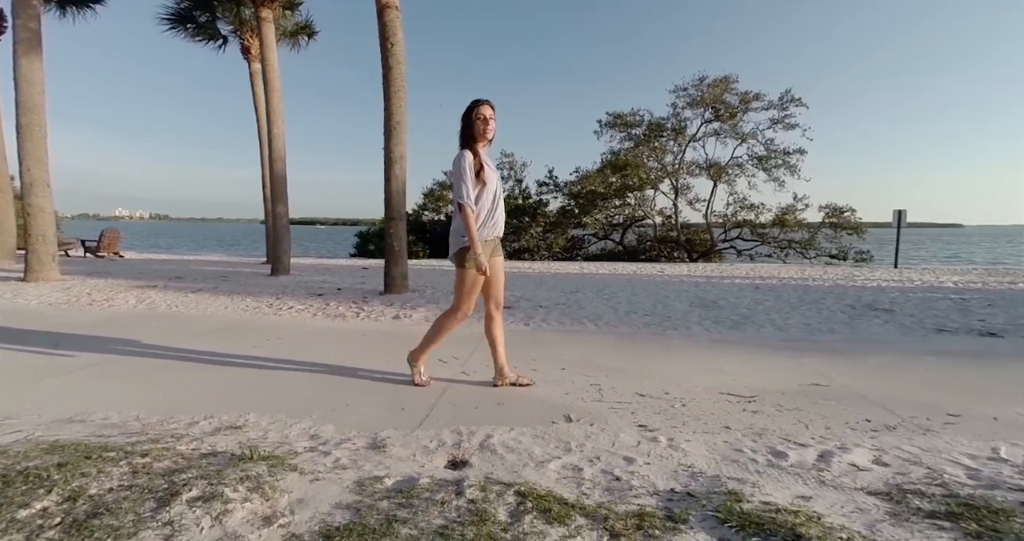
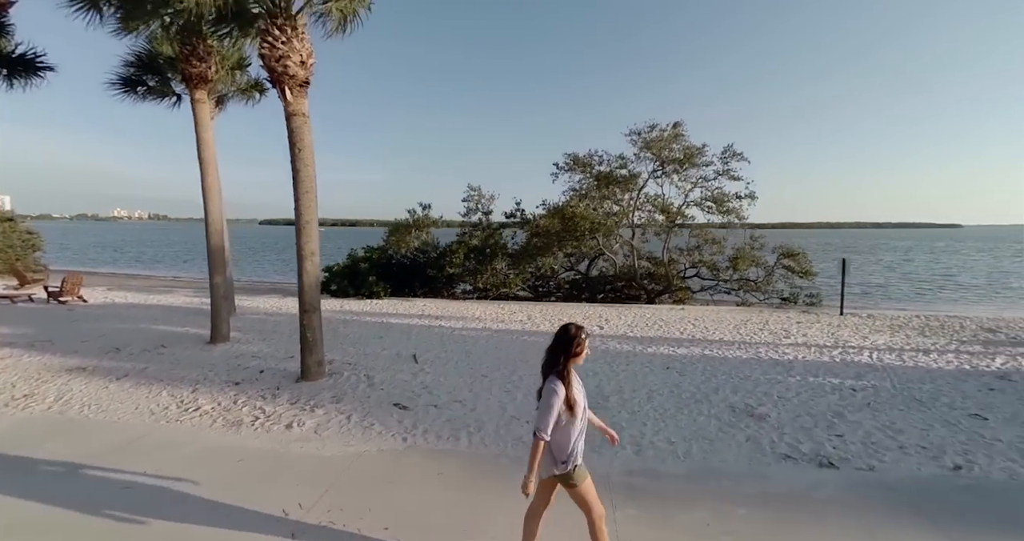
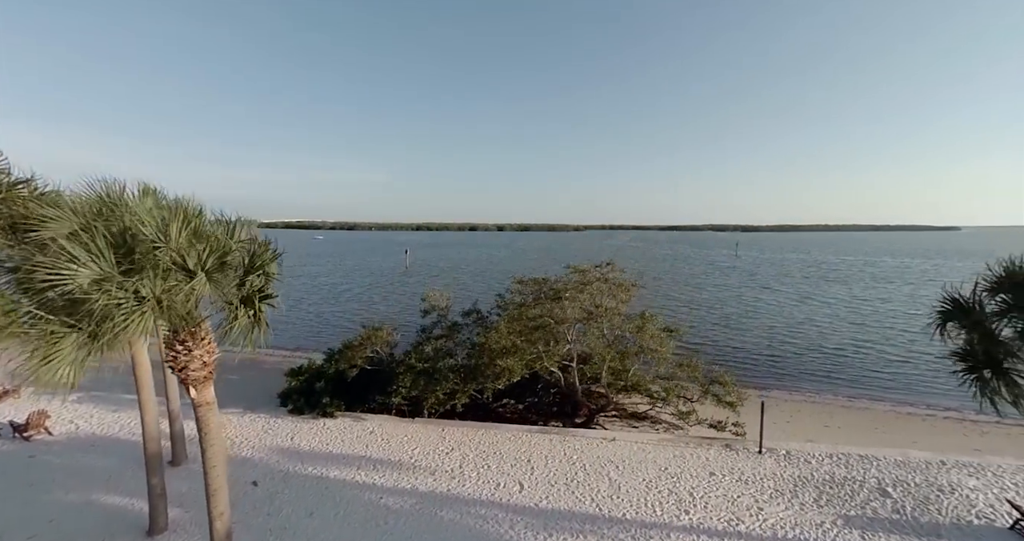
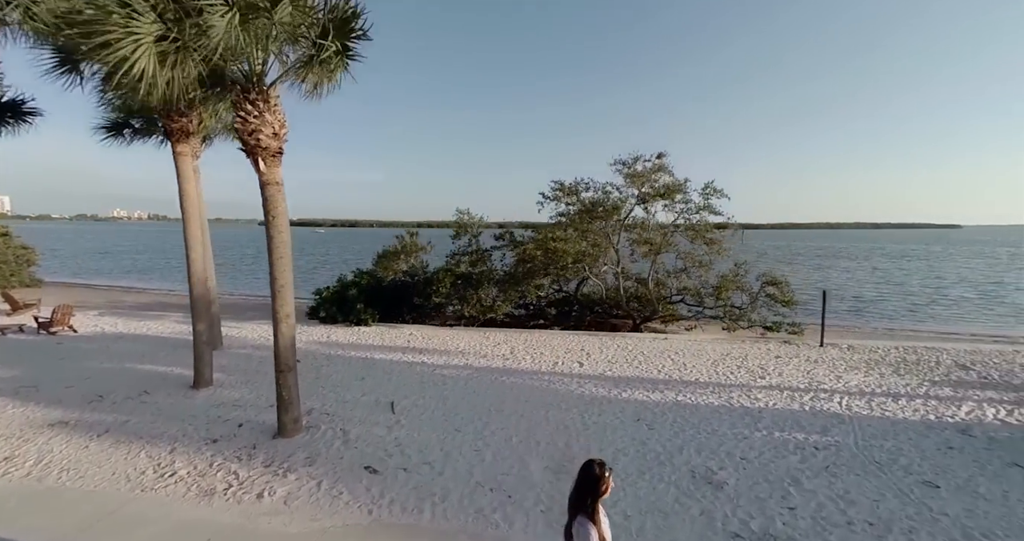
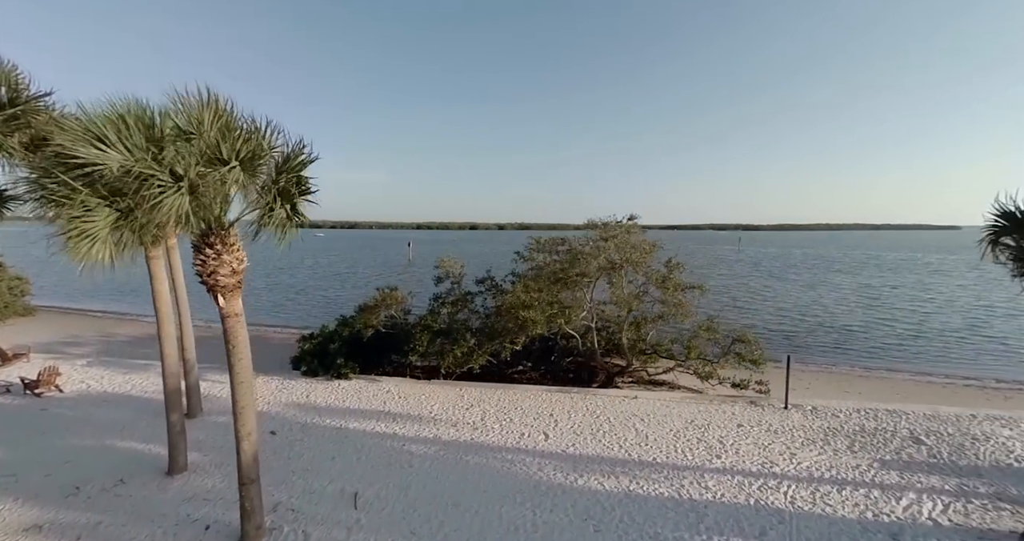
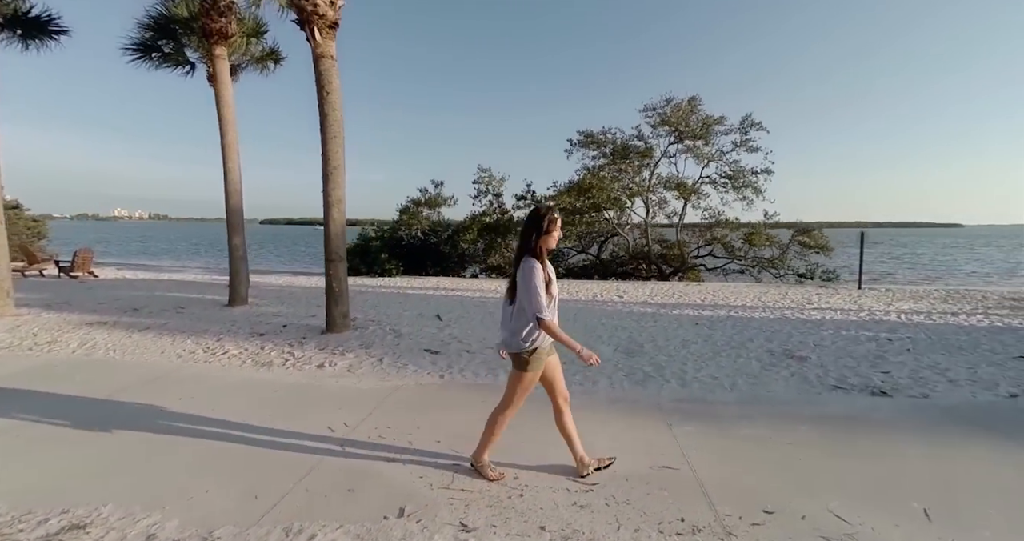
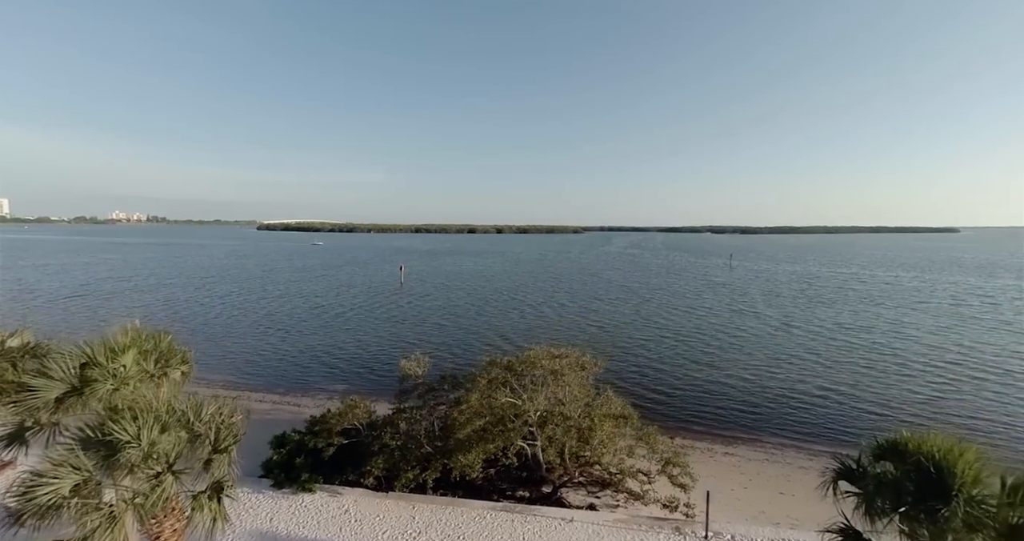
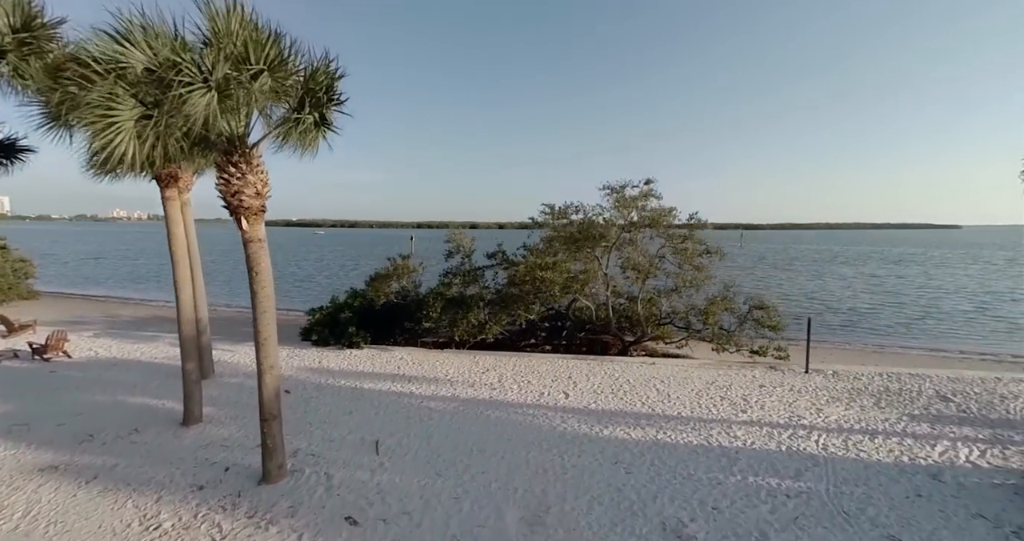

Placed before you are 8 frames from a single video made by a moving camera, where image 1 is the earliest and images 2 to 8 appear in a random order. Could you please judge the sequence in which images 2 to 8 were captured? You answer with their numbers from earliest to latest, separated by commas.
6, 2, 4, 8, 5, 3, 7
